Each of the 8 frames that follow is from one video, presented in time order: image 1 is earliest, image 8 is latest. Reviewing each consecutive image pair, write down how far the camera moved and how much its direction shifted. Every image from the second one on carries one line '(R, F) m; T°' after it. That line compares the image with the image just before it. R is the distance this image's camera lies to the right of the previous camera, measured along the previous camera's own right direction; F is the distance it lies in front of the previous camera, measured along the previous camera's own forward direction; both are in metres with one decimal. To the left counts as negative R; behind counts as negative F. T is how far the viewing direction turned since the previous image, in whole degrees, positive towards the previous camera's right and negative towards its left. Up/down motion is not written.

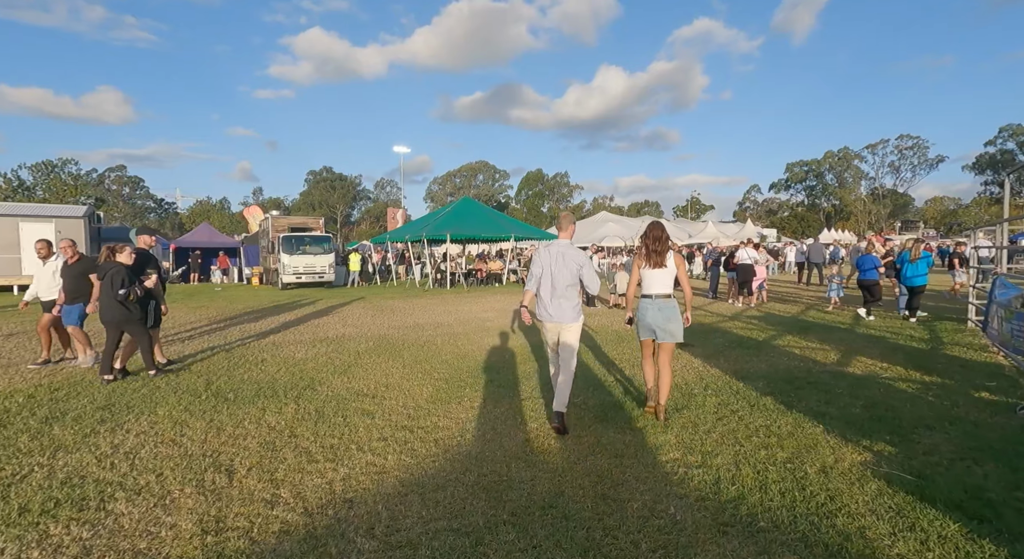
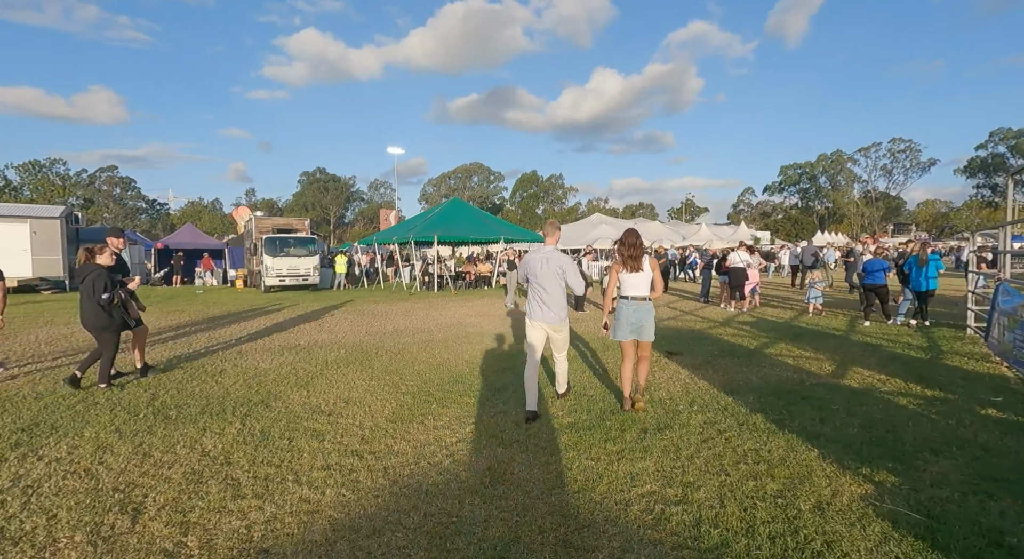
(+0.2, +0.4) m; +1°
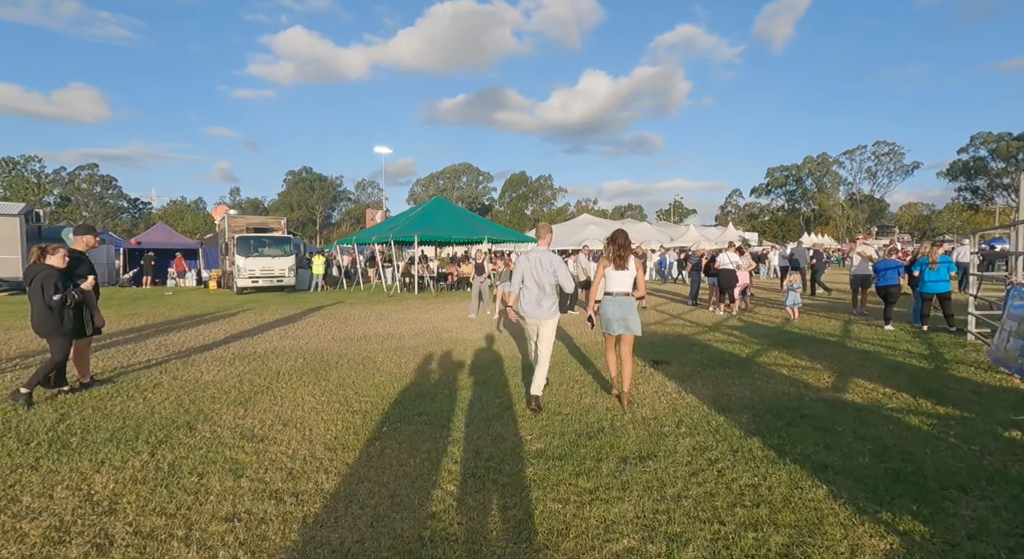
(+0.2, +0.6) m; +1°
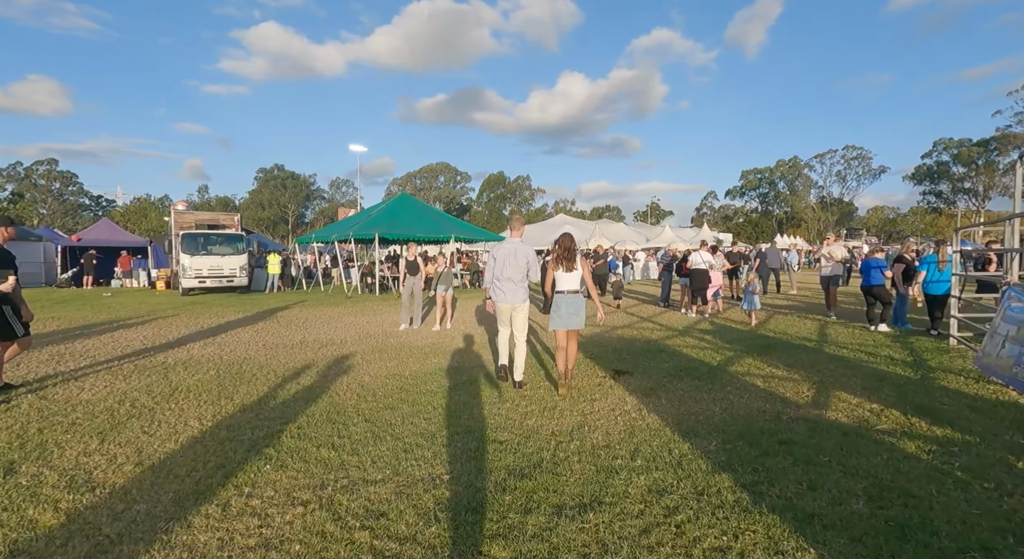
(+0.4, +0.8) m; +2°
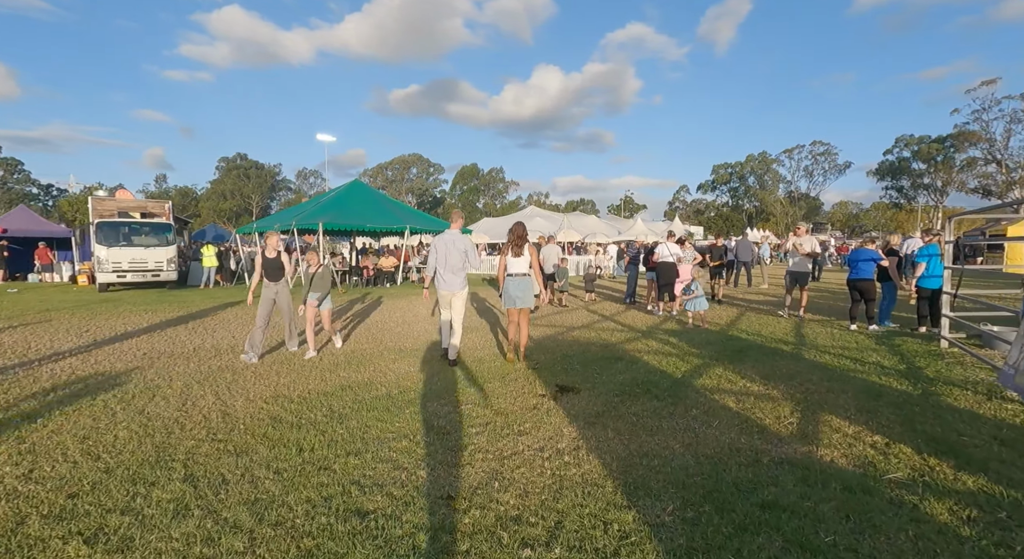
(+0.6, +1.2) m; +3°
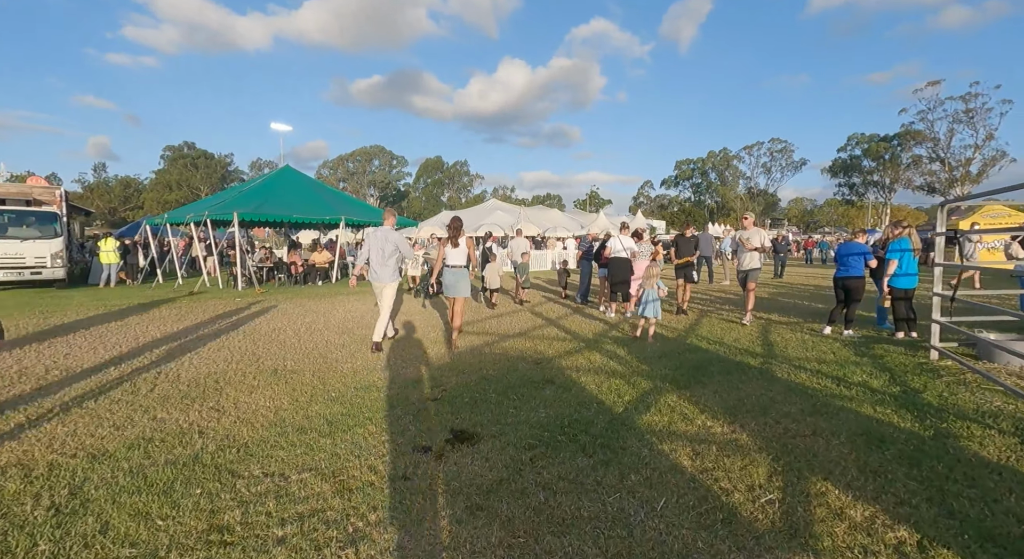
(+0.7, +1.4) m; +4°
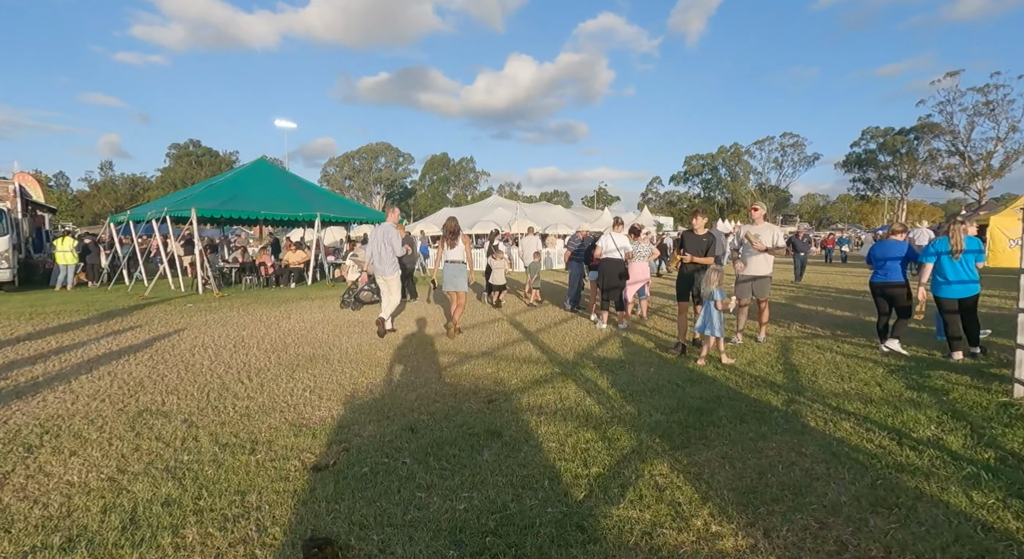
(+0.6, +1.4) m; -1°
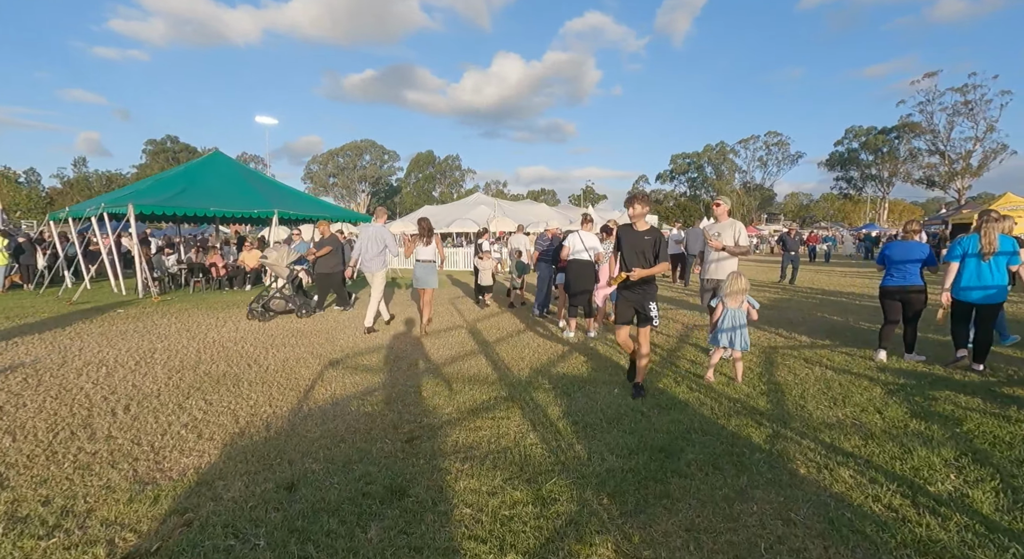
(+0.5, +0.9) m; +1°
